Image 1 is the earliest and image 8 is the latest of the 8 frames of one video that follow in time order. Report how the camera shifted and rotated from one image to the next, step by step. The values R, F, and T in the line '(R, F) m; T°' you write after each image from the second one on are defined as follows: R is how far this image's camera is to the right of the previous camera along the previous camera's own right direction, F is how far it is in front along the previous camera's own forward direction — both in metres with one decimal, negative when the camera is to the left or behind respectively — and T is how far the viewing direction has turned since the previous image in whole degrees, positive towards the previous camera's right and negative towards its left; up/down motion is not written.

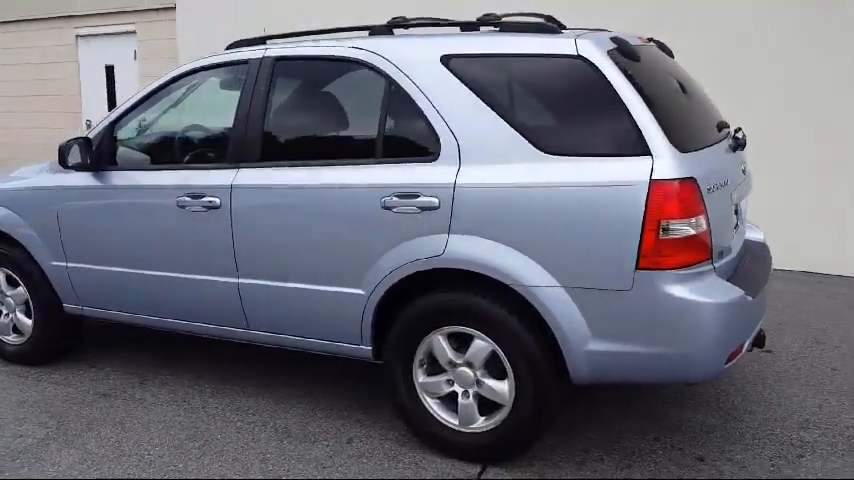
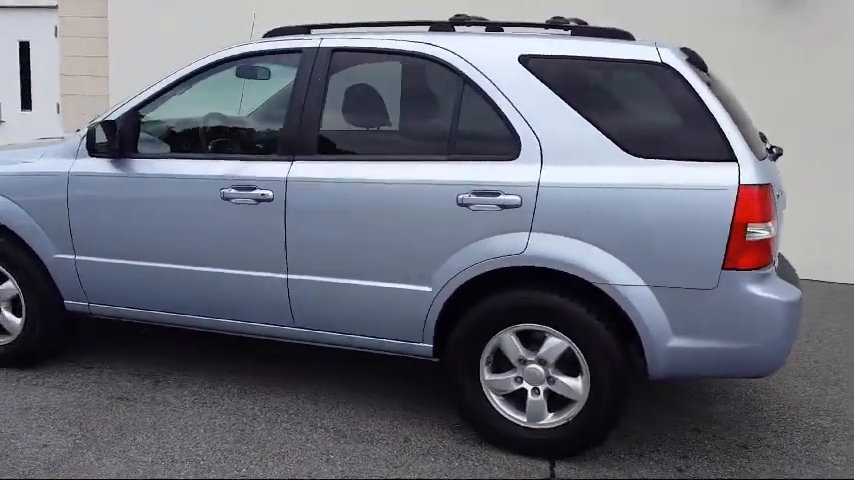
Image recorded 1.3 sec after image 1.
(-1.0, +0.1) m; +9°
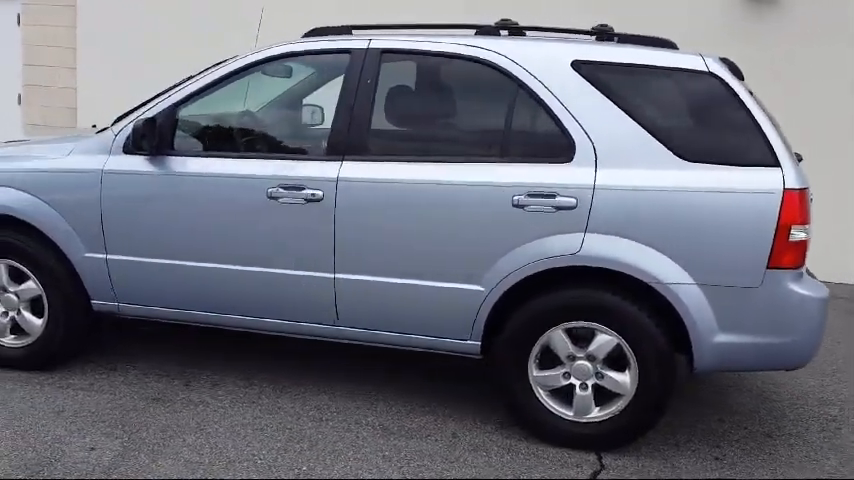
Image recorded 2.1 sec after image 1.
(-0.6, 0.0) m; +5°
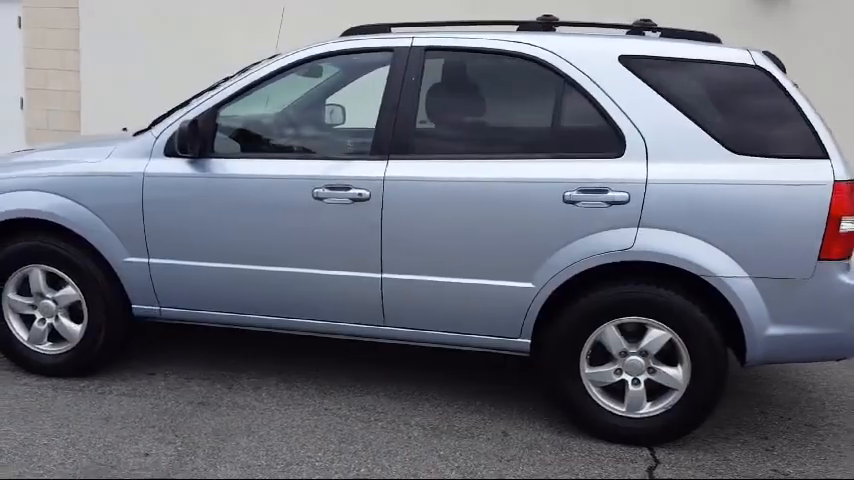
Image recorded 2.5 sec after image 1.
(-0.3, 0.0) m; +1°
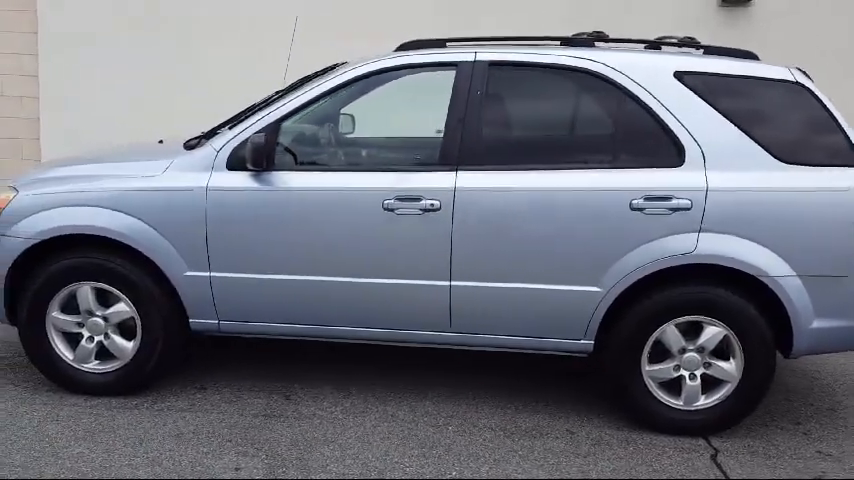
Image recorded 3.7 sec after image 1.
(-0.8, -0.1) m; +6°
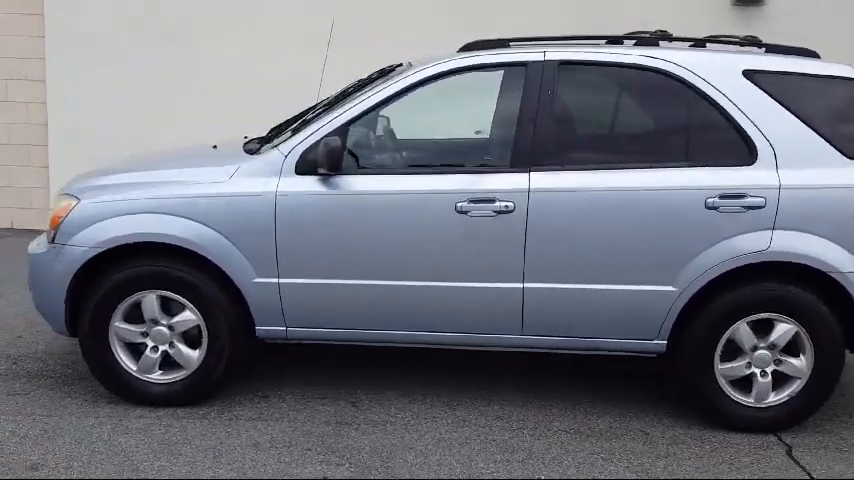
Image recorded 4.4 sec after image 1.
(-0.5, 0.0) m; +2°
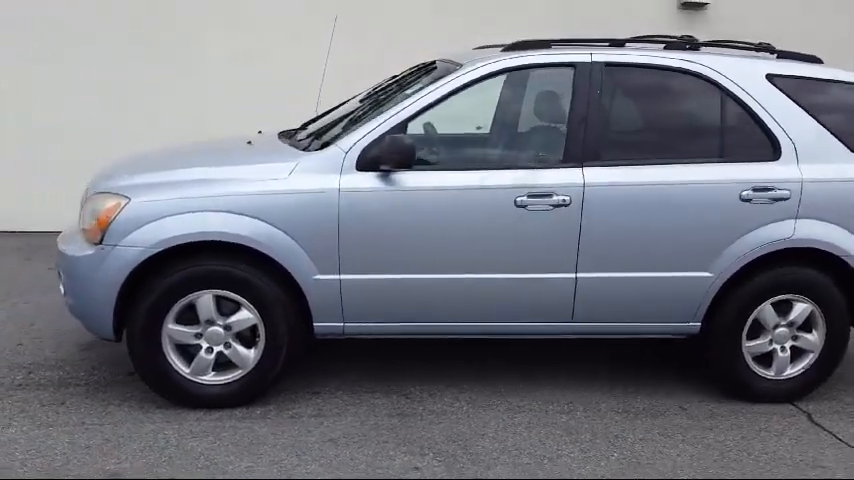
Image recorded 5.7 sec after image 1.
(-1.0, 0.0) m; +9°
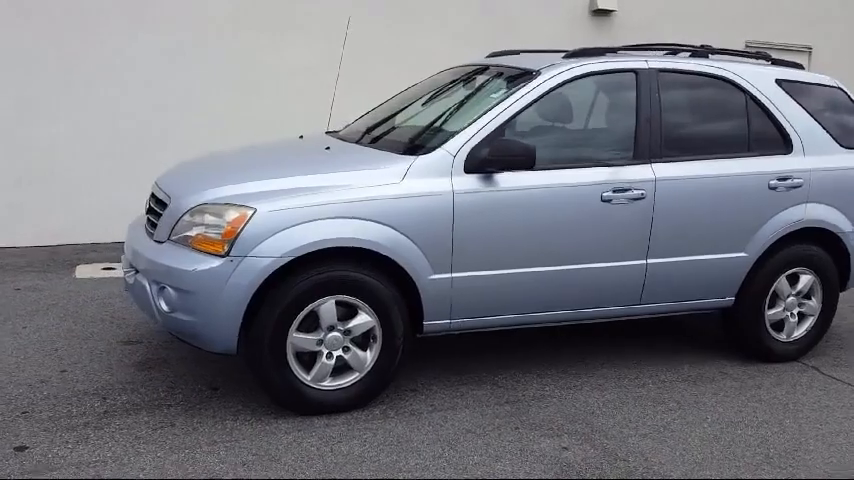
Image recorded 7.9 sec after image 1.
(-1.7, 0.0) m; +14°
